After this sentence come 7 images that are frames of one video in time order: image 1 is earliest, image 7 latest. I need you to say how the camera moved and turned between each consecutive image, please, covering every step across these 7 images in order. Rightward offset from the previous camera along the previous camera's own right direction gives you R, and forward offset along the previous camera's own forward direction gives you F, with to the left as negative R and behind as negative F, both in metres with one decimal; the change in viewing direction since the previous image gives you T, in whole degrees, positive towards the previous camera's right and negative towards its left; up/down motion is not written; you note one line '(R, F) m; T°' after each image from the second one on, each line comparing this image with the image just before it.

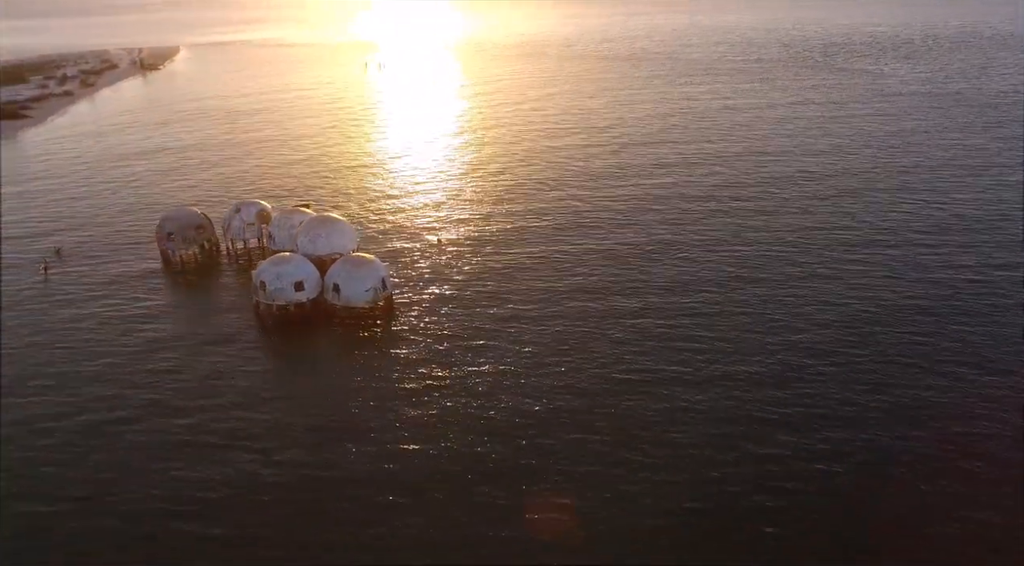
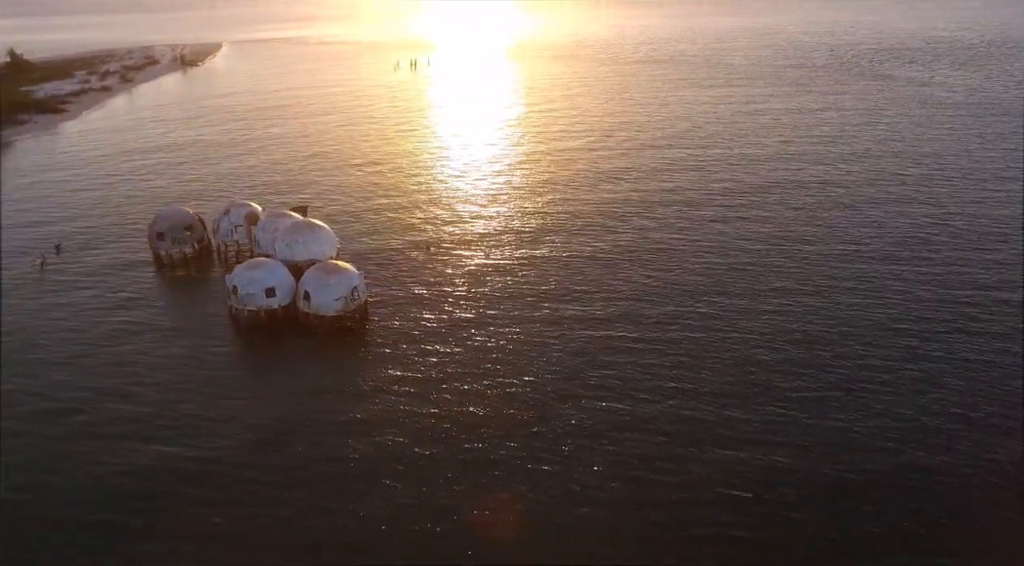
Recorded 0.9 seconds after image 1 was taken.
(+3.2, +0.5) m; -4°
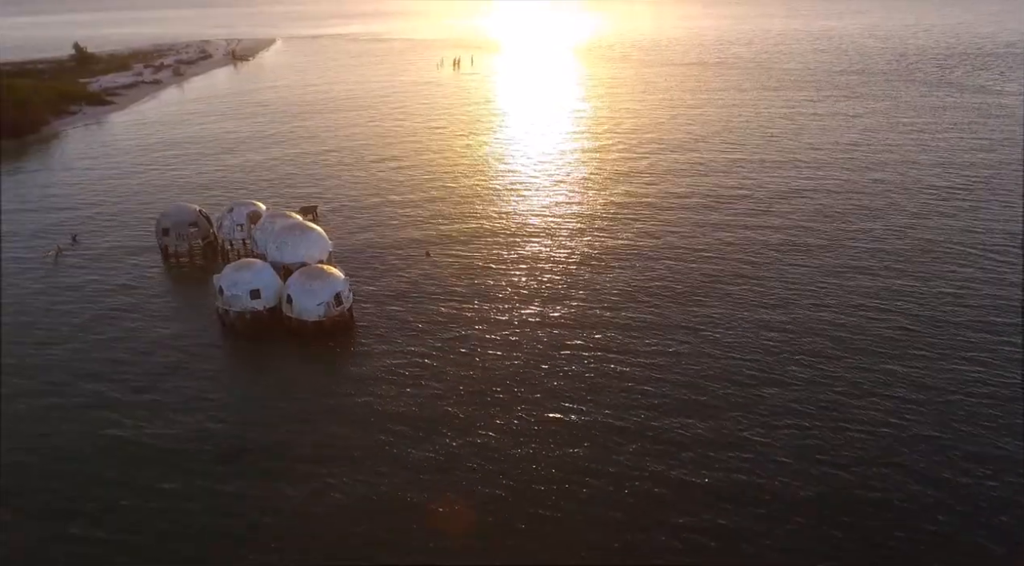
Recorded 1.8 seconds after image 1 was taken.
(+3.1, +0.7) m; -5°
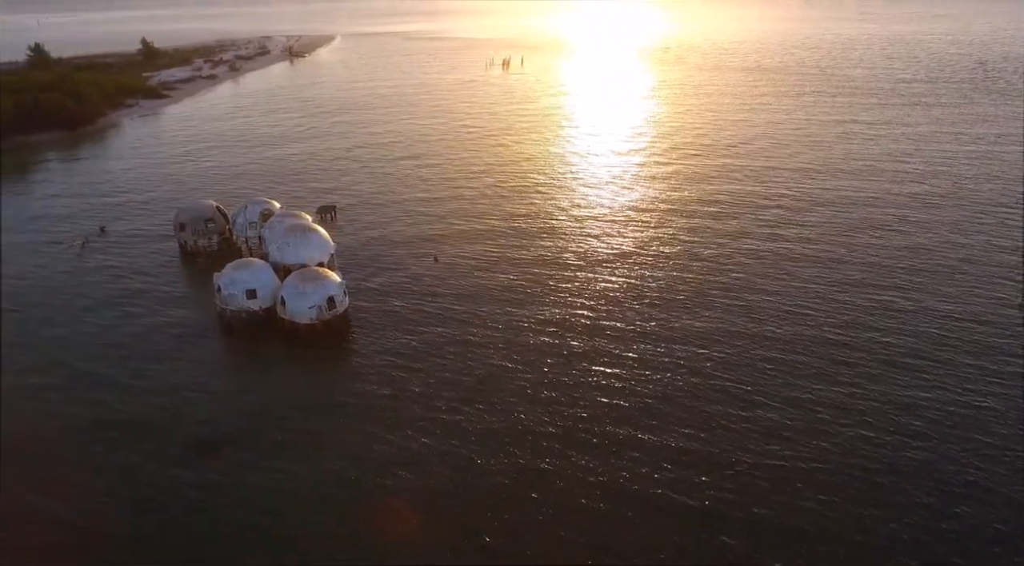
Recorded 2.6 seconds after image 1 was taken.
(+2.7, +0.9) m; -5°
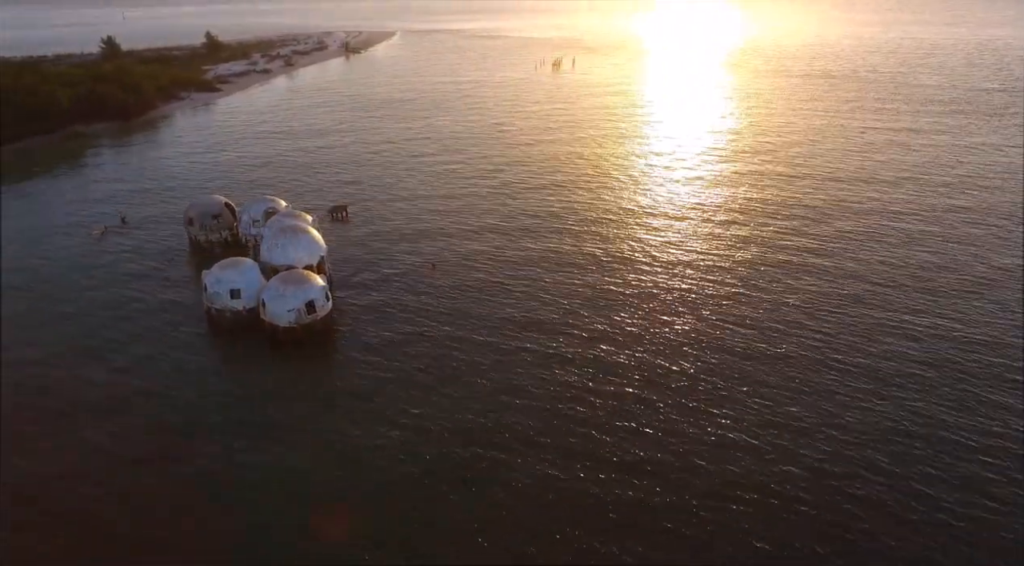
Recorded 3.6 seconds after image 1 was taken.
(+3.3, +1.3) m; -5°
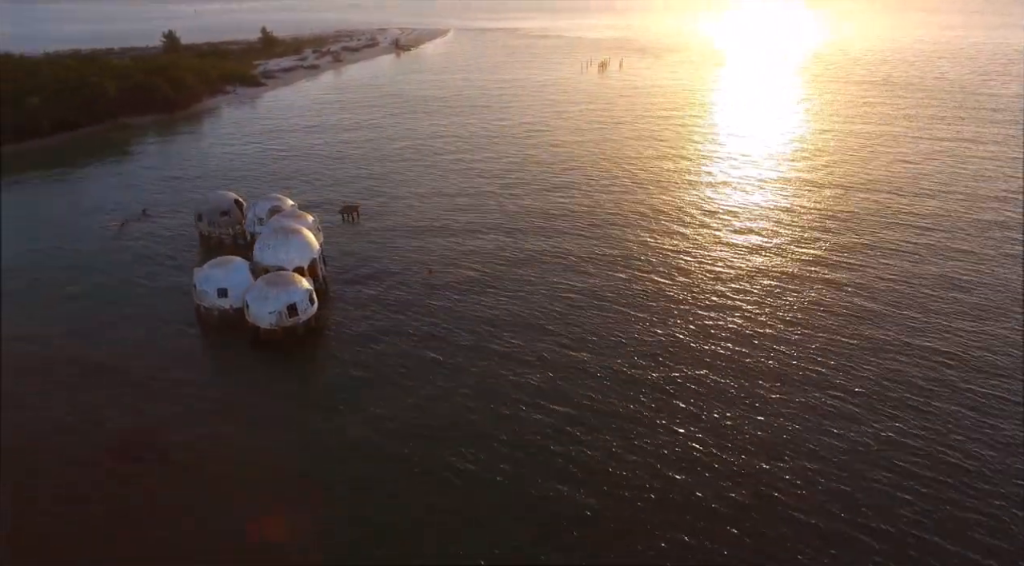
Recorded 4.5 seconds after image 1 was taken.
(+3.0, +1.0) m; -5°
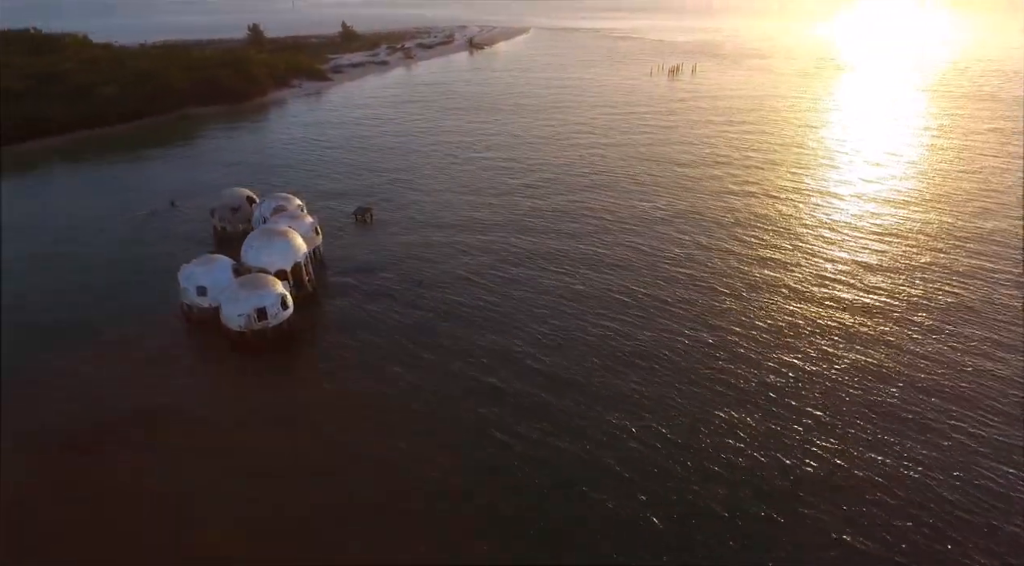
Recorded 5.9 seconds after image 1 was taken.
(+4.6, +1.8) m; -7°
